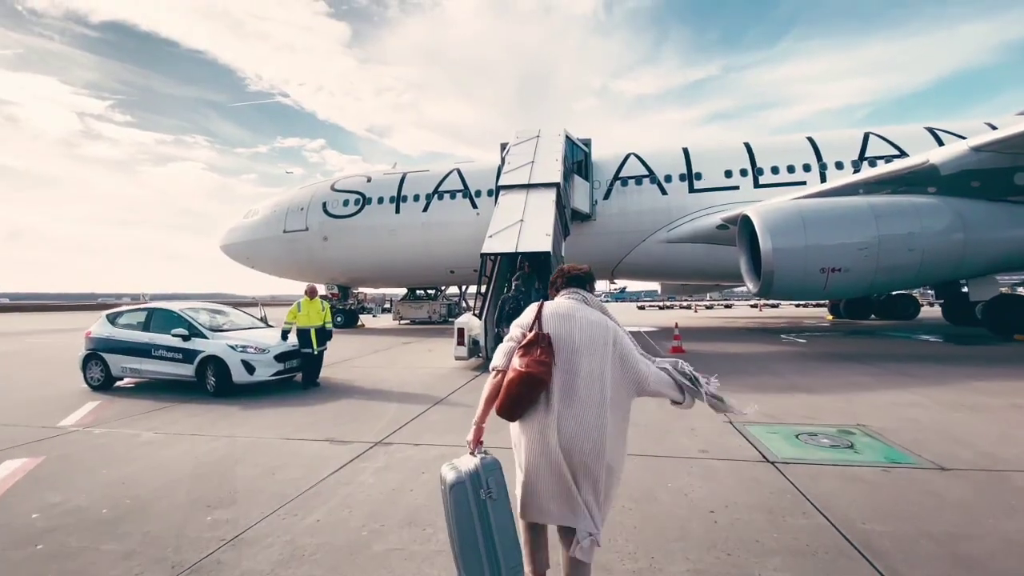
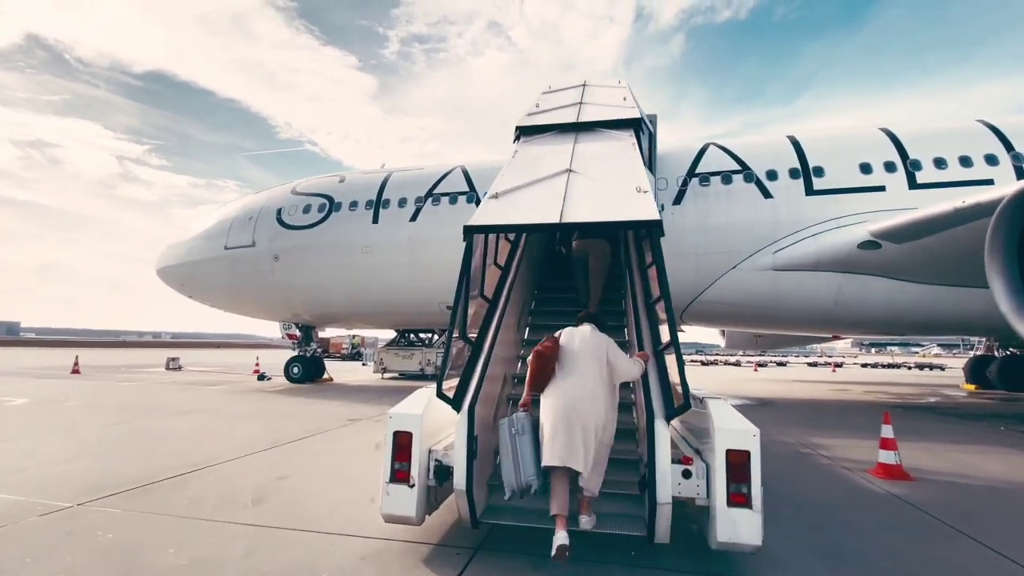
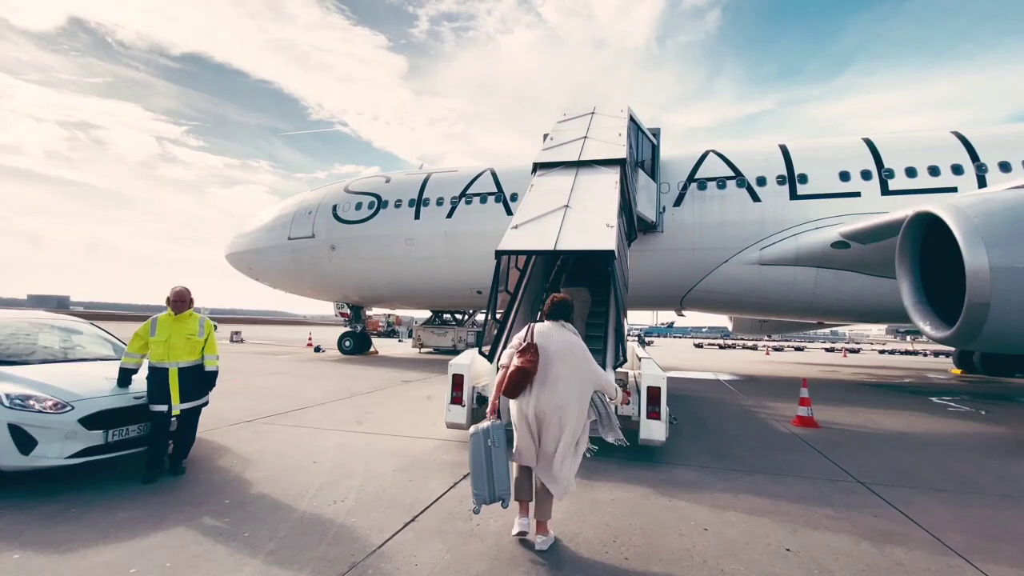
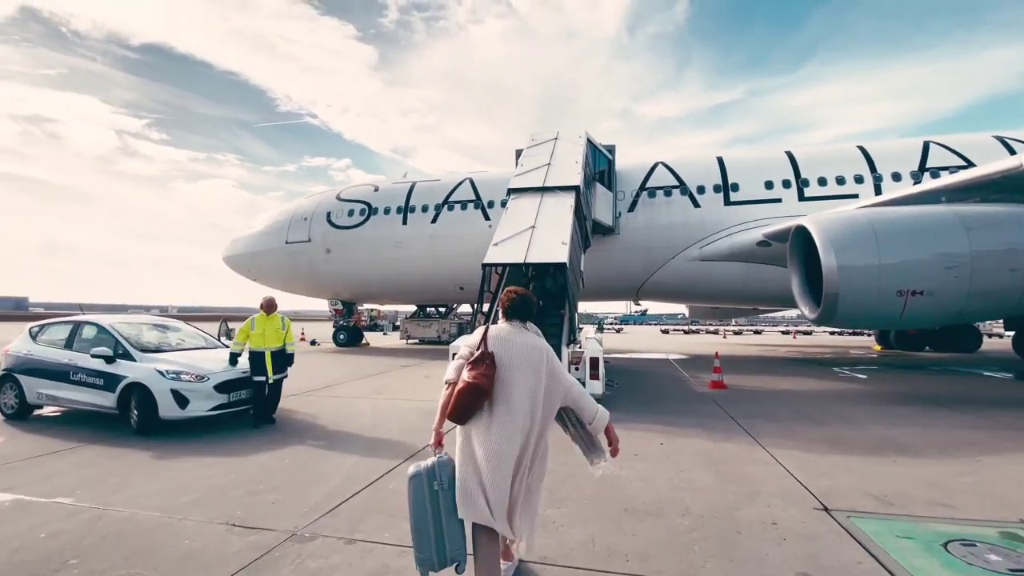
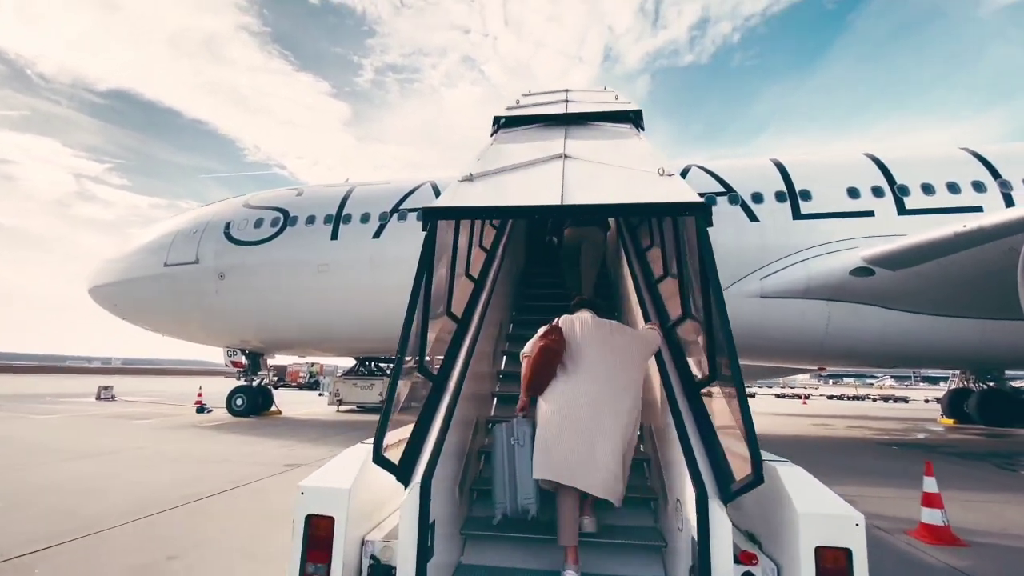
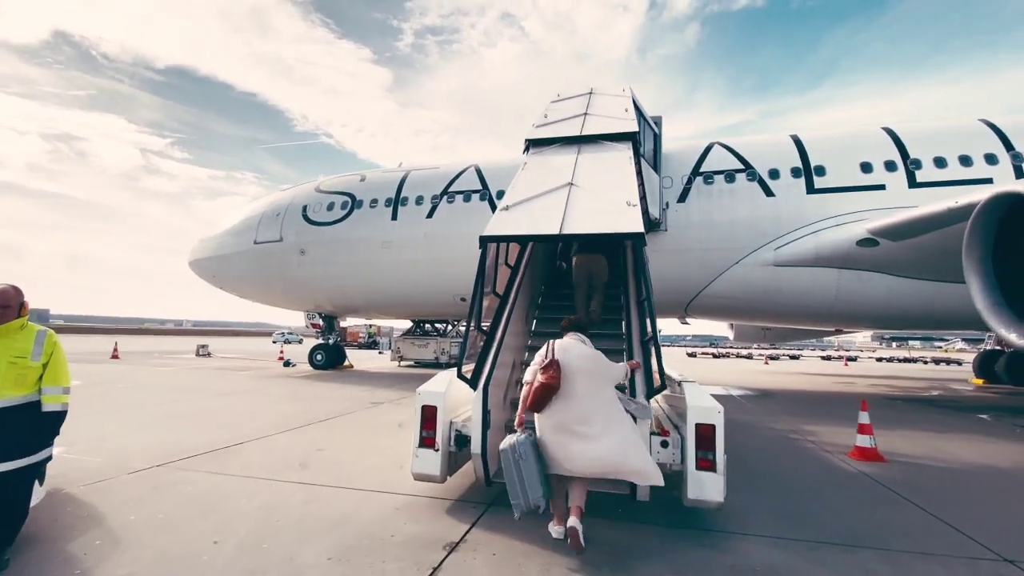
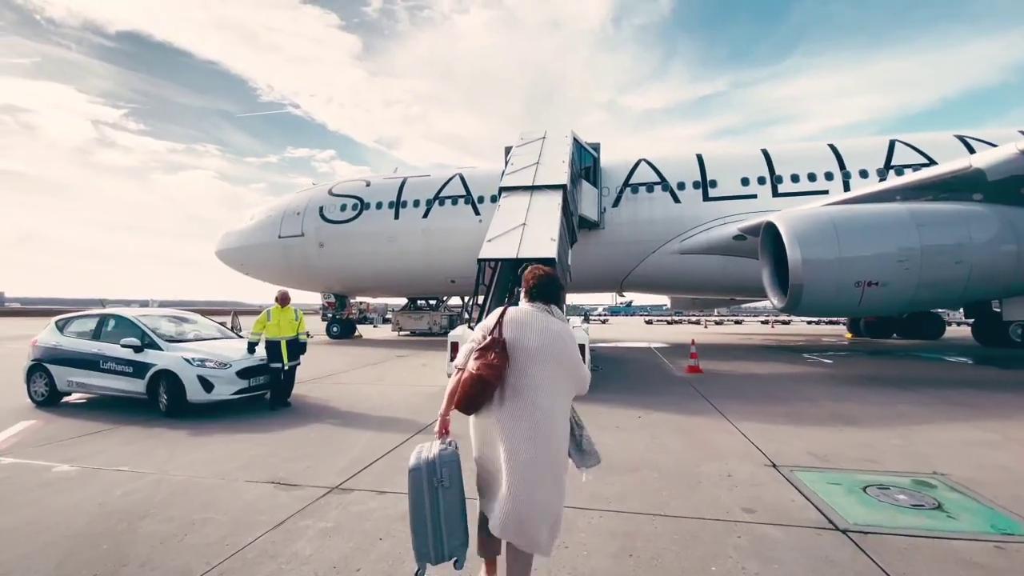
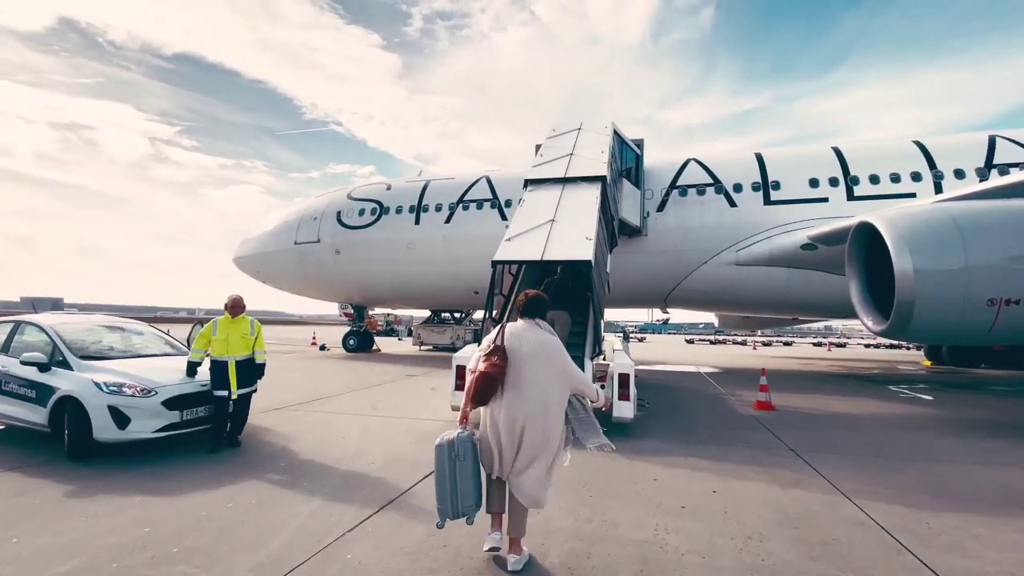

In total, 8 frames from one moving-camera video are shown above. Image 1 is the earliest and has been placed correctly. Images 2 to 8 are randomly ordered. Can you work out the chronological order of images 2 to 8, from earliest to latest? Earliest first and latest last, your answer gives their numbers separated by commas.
7, 4, 8, 3, 6, 2, 5
